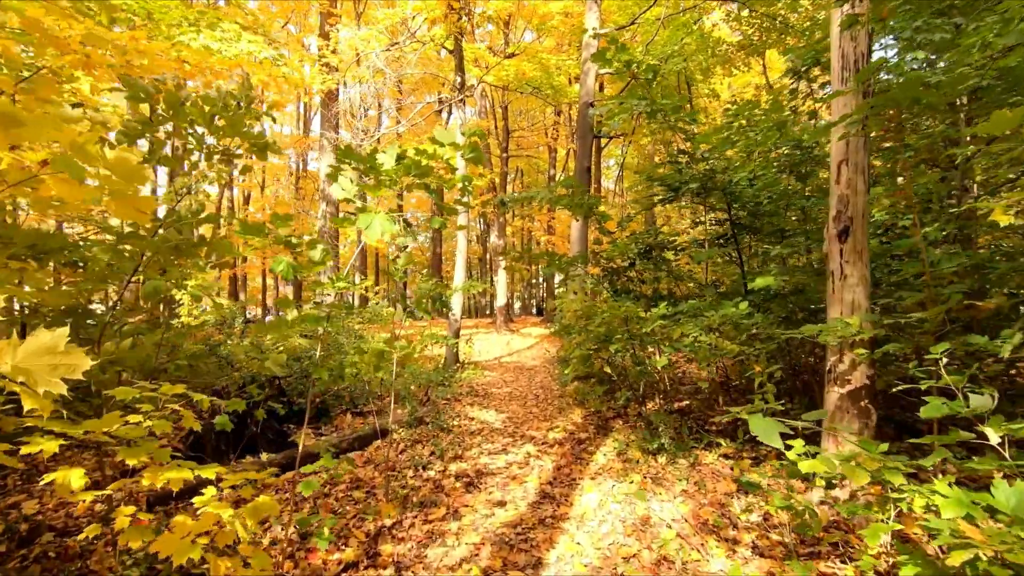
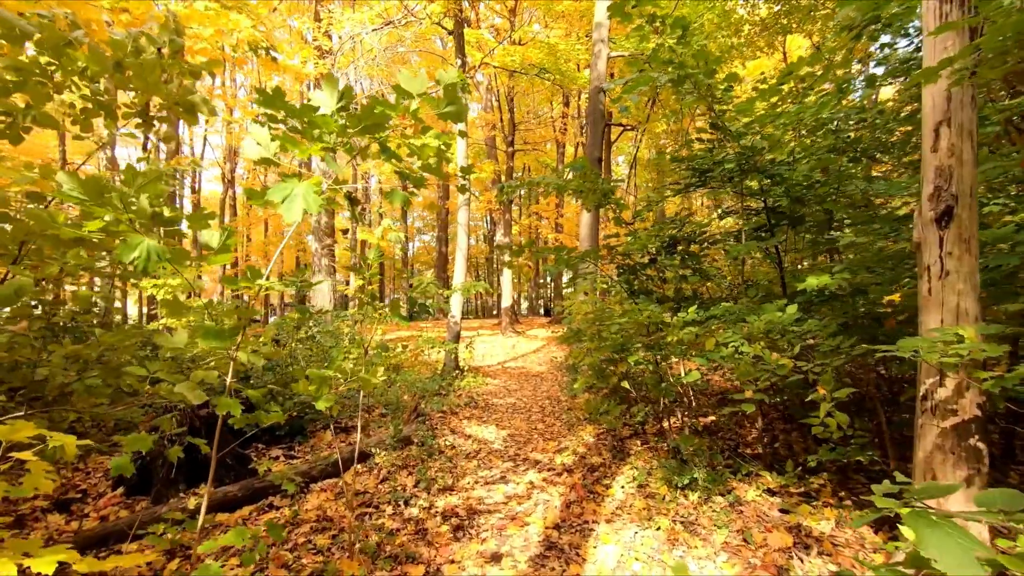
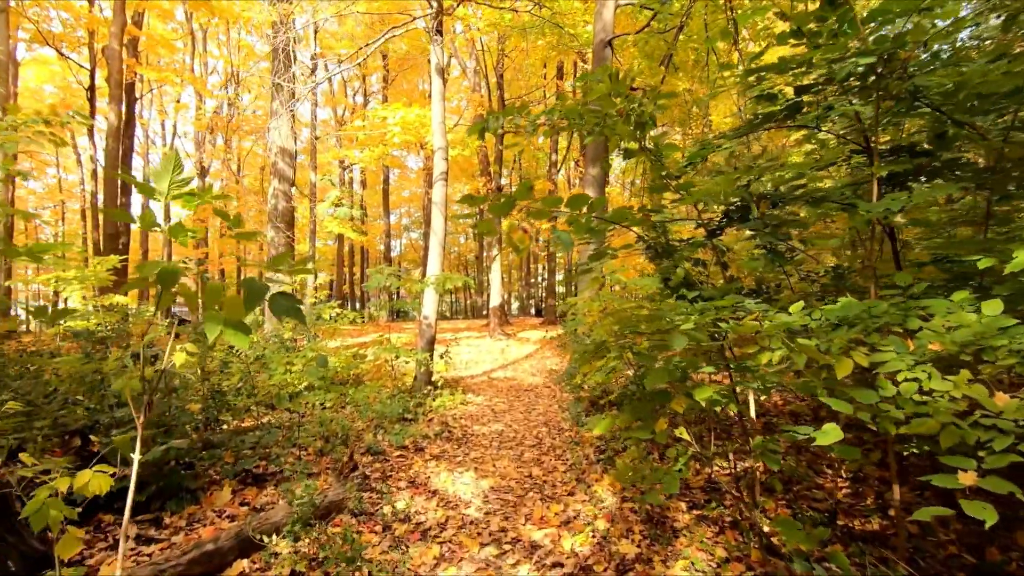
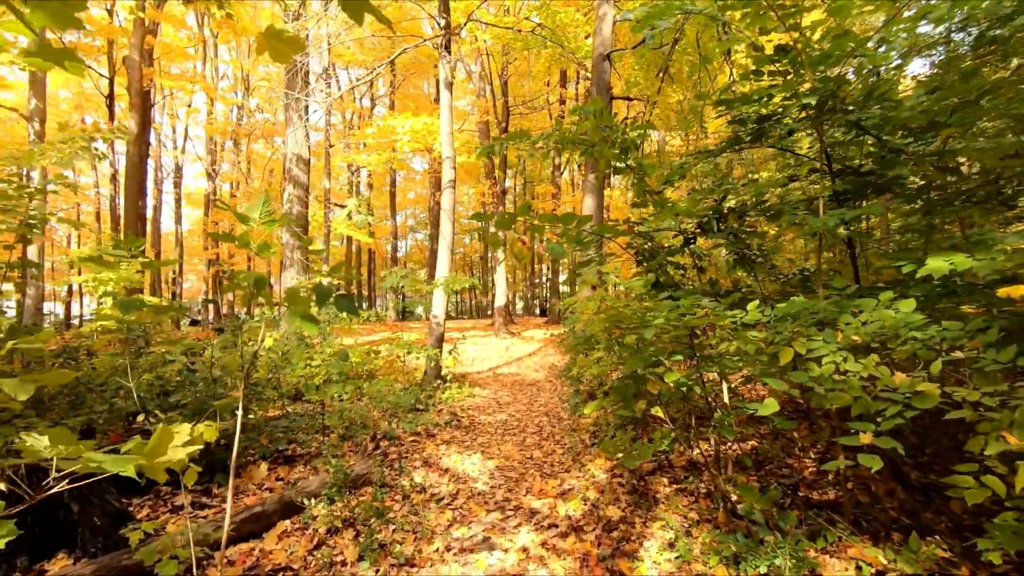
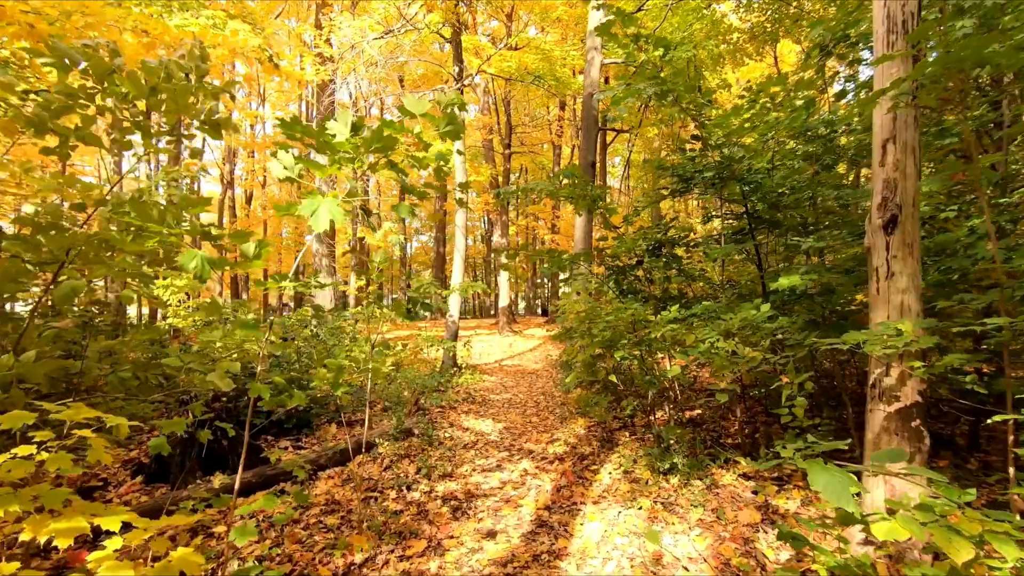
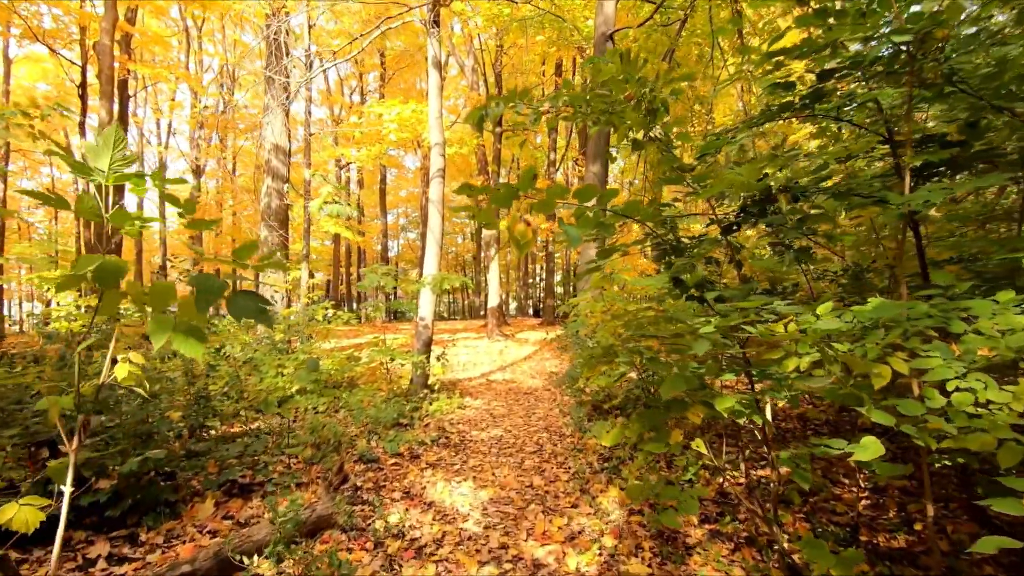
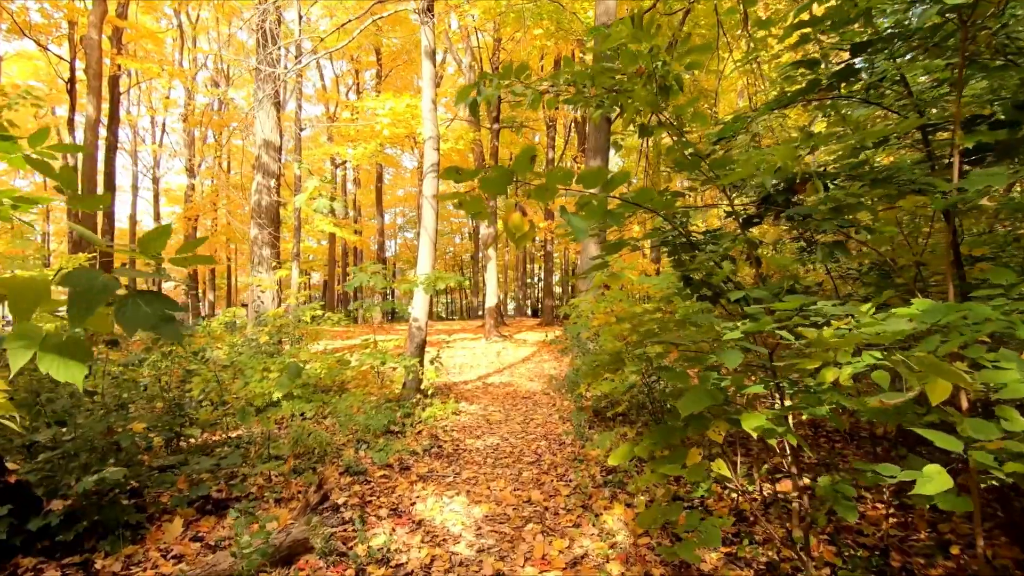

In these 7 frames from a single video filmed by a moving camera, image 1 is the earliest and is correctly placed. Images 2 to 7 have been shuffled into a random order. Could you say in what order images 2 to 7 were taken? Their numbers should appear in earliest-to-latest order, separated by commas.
5, 2, 4, 3, 6, 7
